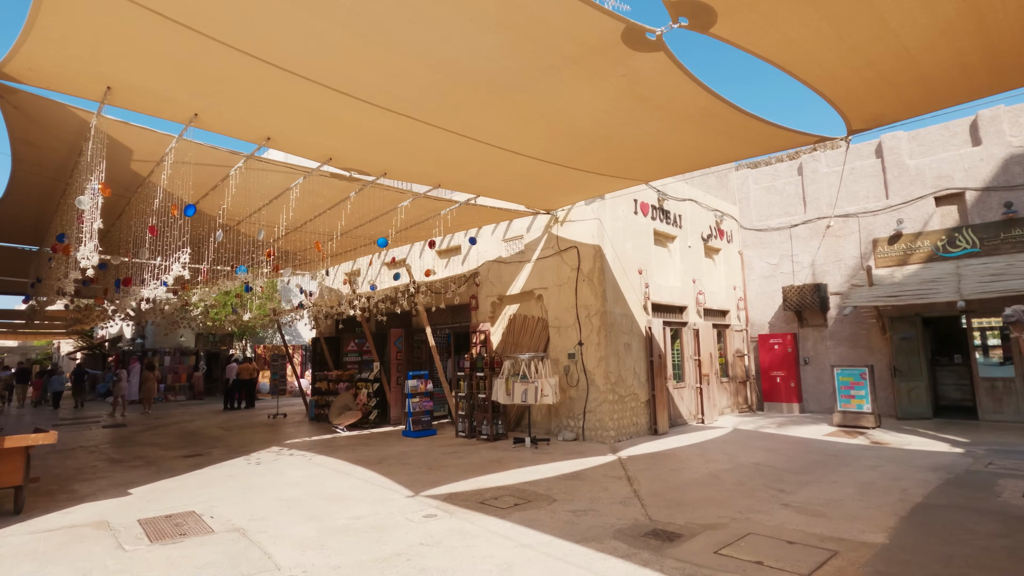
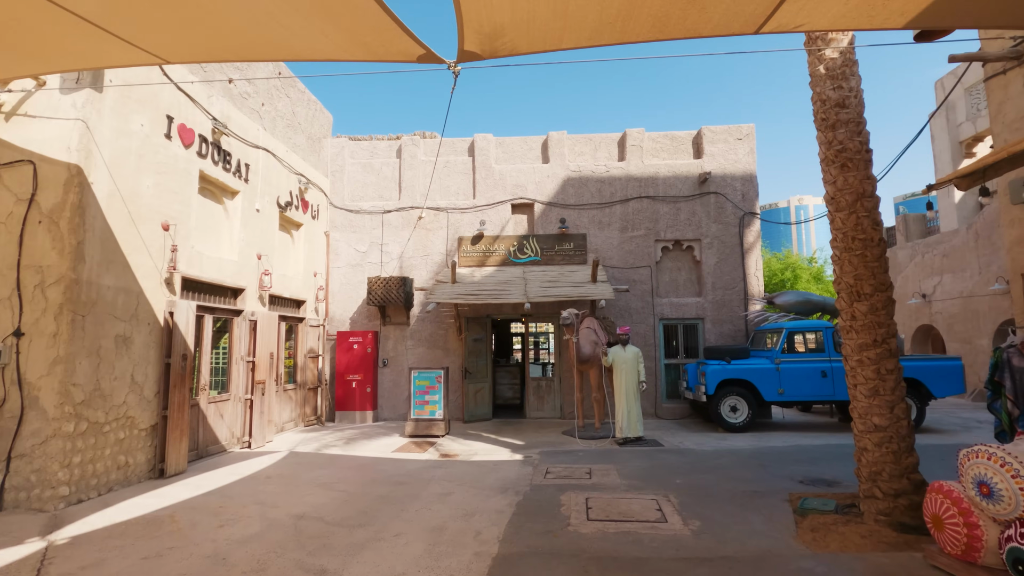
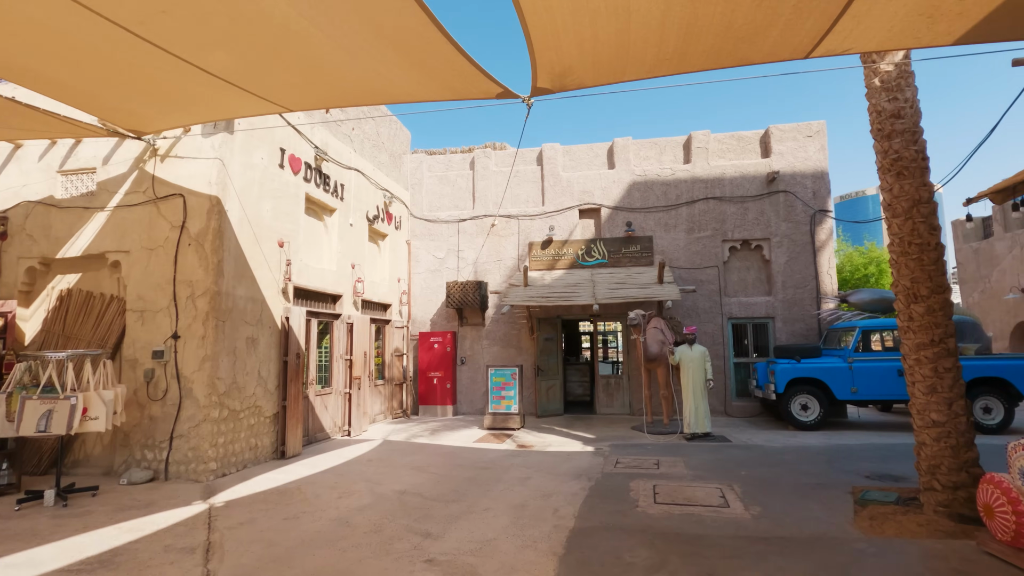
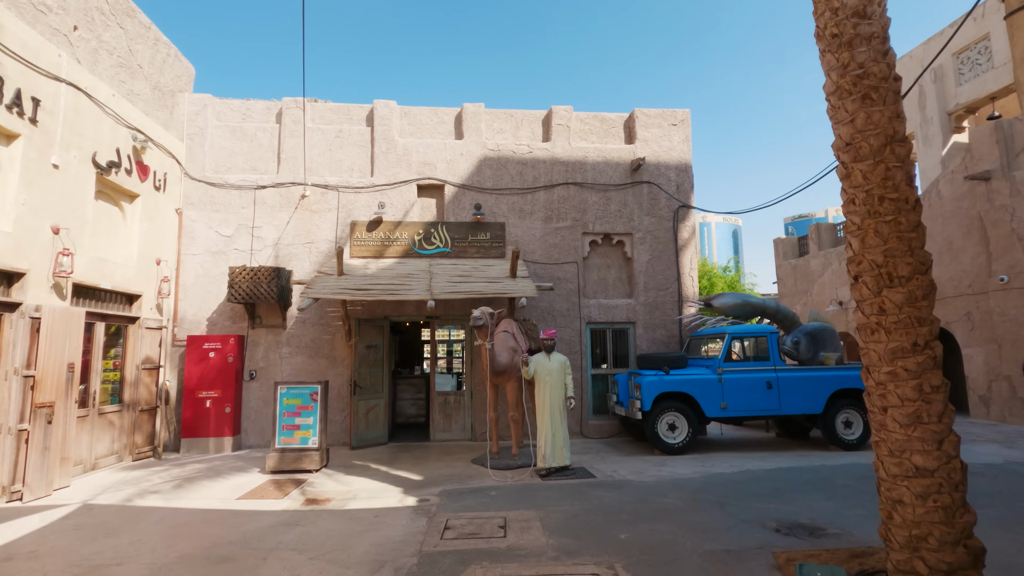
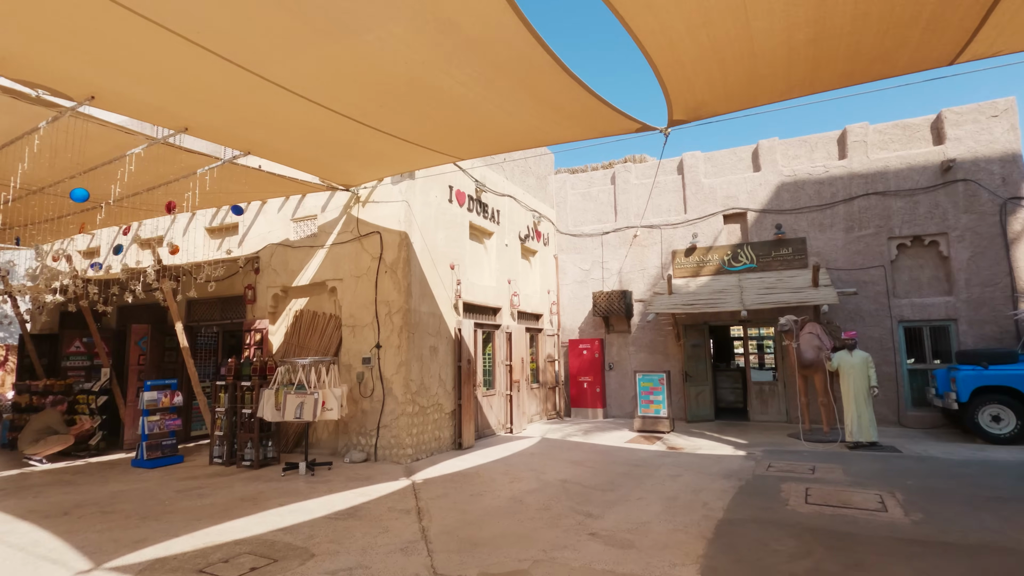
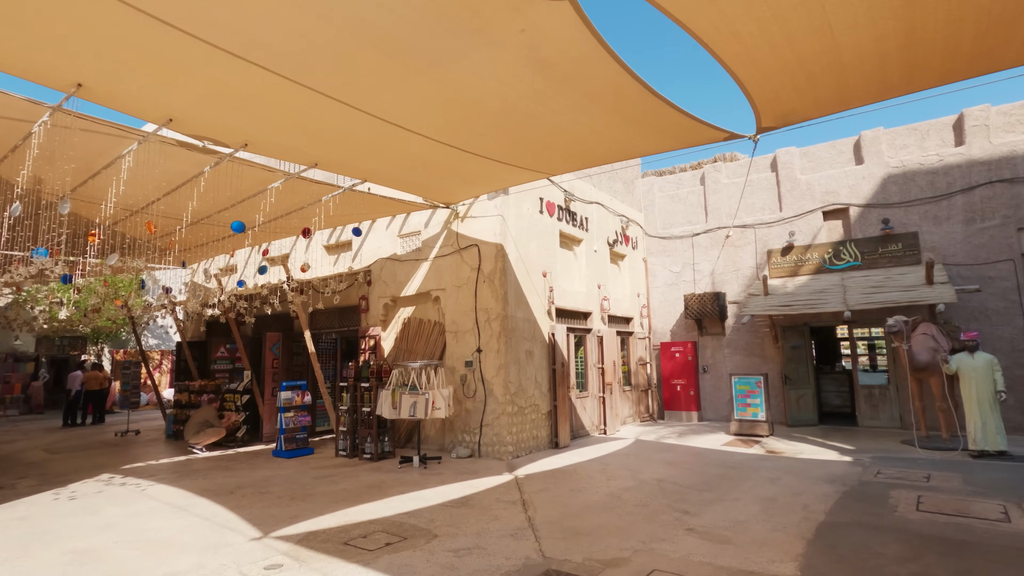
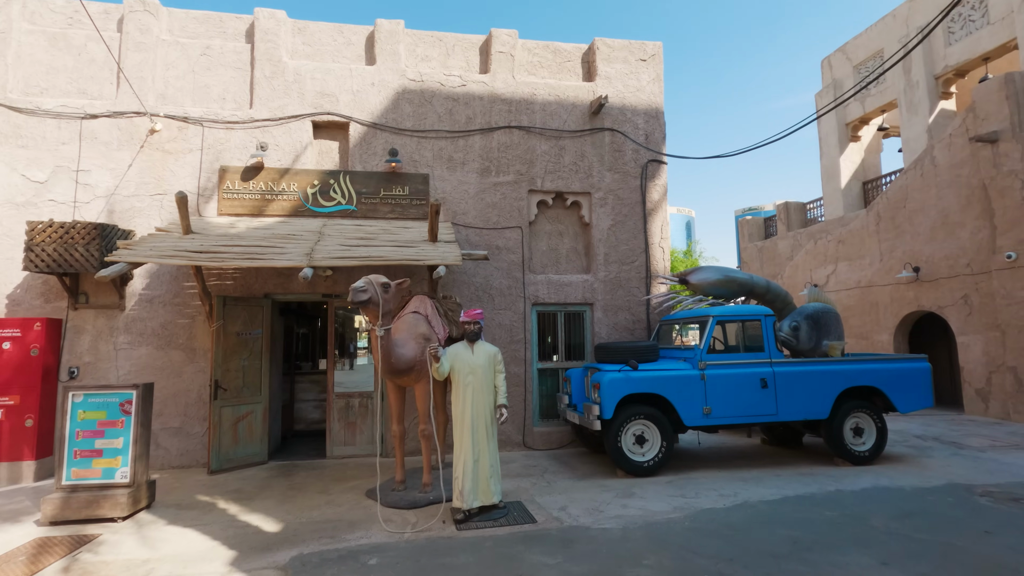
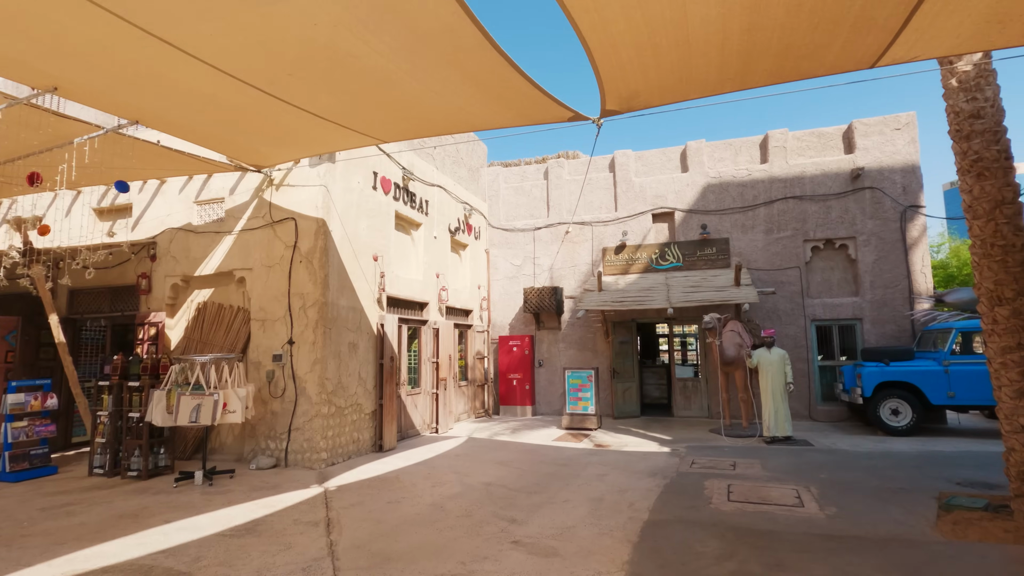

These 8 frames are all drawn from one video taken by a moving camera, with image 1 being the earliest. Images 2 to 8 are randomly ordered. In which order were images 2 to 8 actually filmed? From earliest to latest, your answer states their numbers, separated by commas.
6, 5, 8, 3, 2, 4, 7
